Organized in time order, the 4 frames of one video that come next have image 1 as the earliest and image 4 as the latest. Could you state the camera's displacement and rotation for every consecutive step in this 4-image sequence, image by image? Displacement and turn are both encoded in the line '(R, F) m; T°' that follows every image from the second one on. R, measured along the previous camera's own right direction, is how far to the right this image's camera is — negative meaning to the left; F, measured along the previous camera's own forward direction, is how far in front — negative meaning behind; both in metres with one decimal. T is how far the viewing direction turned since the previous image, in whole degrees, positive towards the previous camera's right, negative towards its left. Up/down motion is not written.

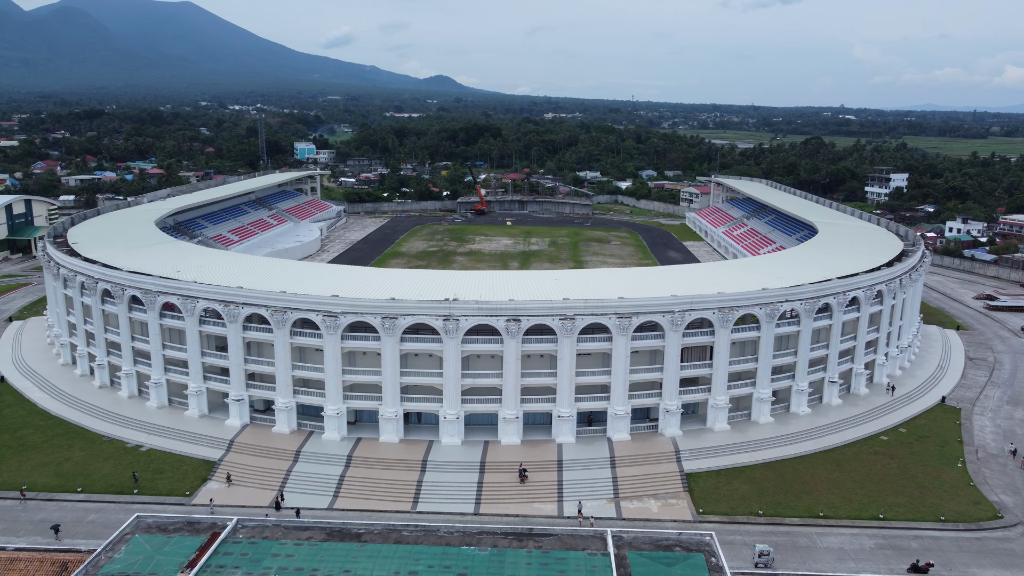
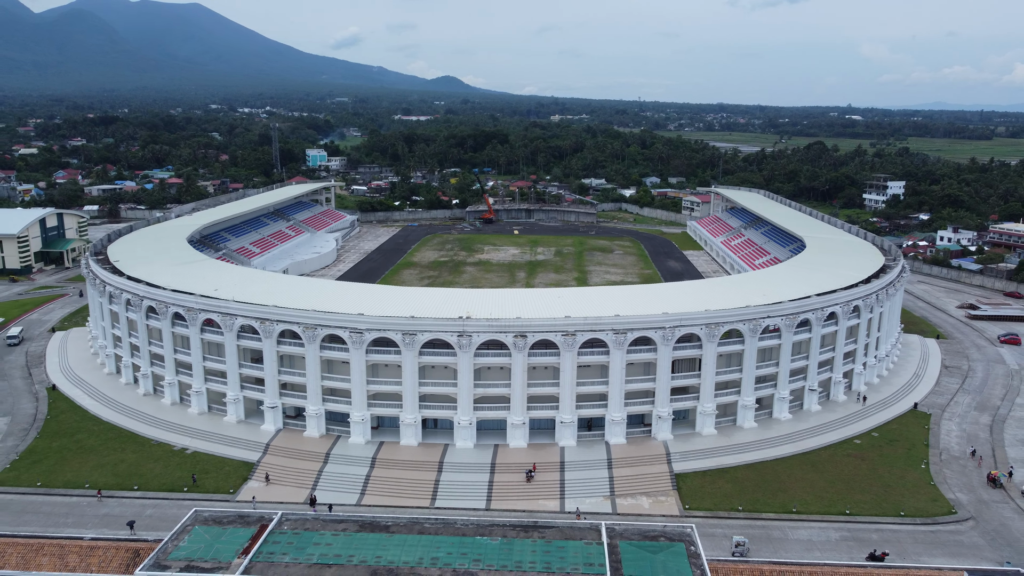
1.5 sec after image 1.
(0.0, -3.6) m; -1°
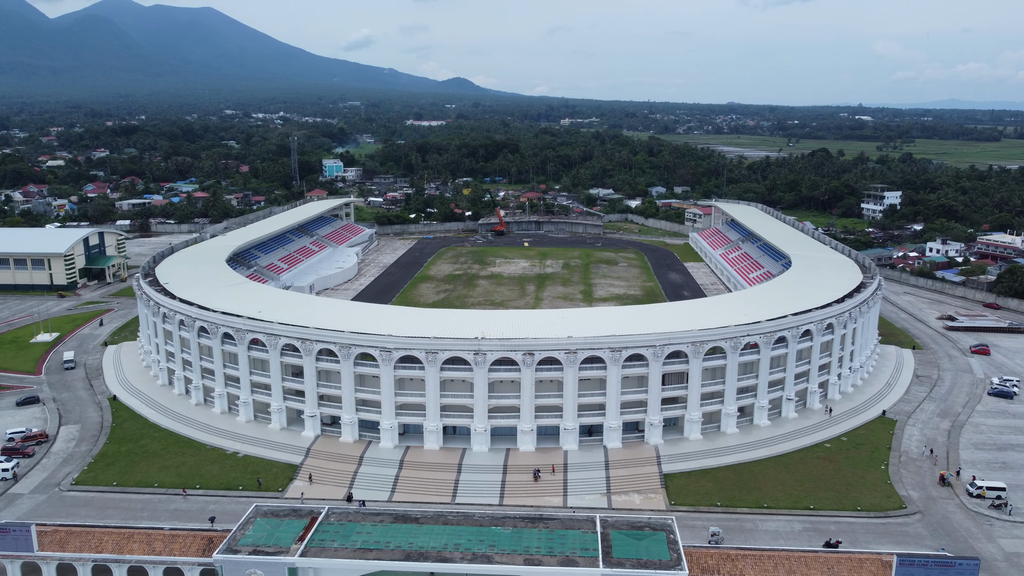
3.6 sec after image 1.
(+0.1, -5.1) m; -1°
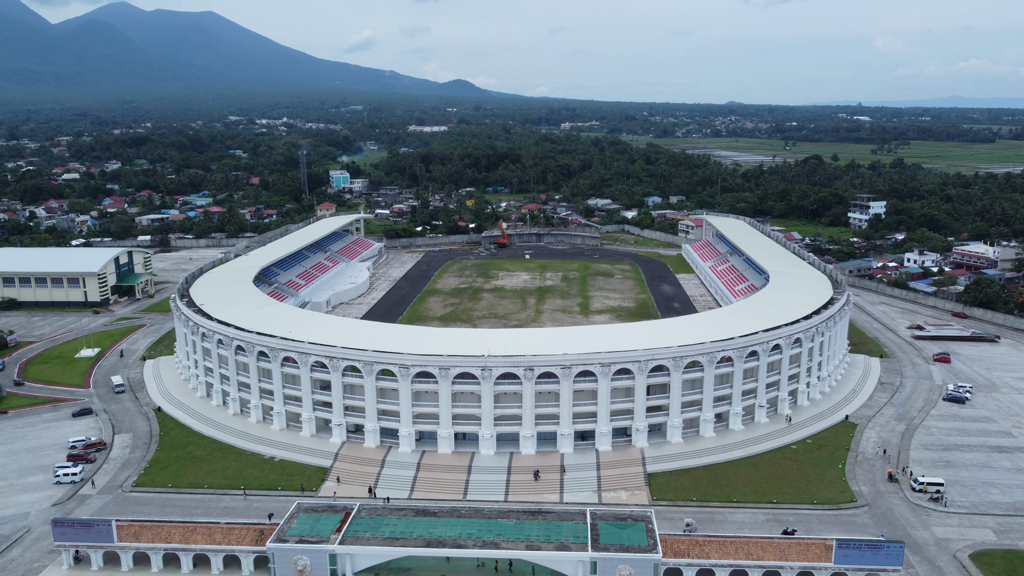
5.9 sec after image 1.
(0.0, -5.7) m; 0°
